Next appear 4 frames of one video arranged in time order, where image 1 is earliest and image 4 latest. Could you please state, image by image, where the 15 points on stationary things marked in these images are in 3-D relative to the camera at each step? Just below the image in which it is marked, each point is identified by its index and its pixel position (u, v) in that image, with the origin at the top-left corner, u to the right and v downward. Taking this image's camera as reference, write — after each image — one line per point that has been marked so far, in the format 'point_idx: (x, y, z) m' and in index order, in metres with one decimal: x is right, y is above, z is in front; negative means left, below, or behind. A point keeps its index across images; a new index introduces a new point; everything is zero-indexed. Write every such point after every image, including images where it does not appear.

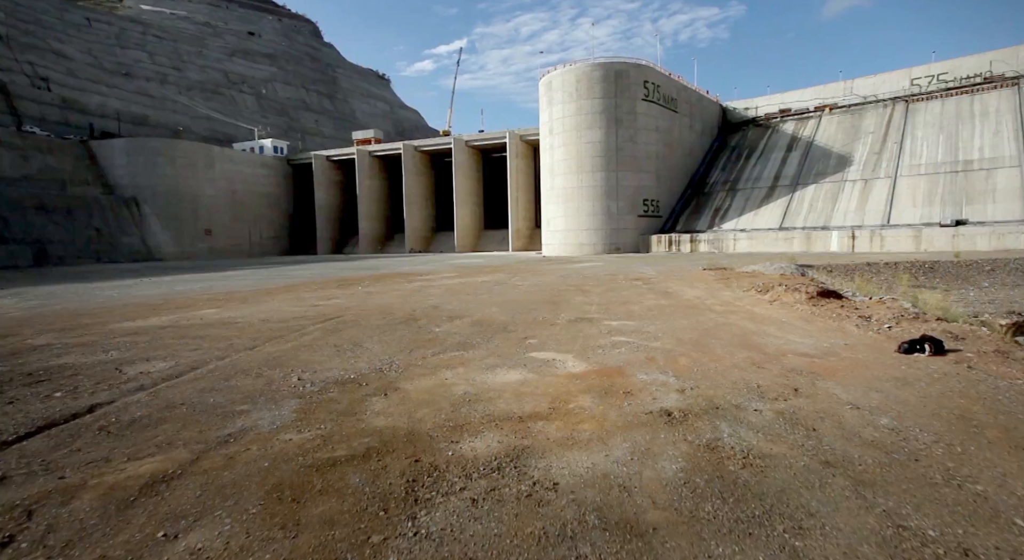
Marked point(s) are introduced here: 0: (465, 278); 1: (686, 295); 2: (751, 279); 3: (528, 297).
0: (-1.0, 0.0, +12.4) m
1: (+2.3, -0.2, +7.5) m
2: (+3.8, 0.0, +8.9) m
3: (+0.2, -0.2, +7.9) m
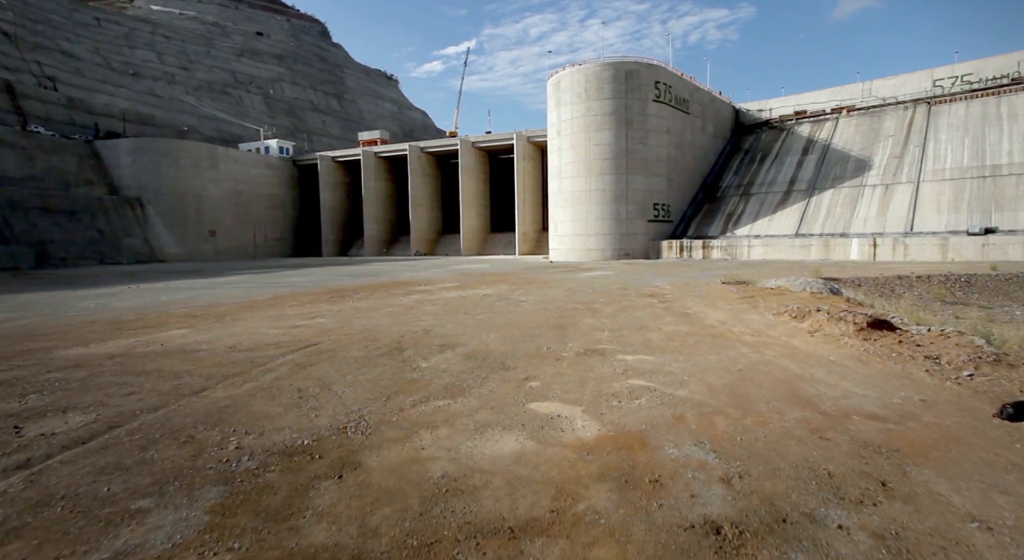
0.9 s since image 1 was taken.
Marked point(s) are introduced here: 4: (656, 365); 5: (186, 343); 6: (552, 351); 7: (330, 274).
0: (-1.0, -0.2, +11.6) m
1: (+2.4, -0.5, +6.6) m
2: (+3.8, -0.3, +8.0) m
3: (+0.2, -0.5, +7.1) m
4: (+1.2, -0.7, +4.7) m
5: (-3.5, -0.7, +5.9) m
6: (+0.4, -0.7, +5.3) m
7: (-6.5, +0.2, +19.8) m
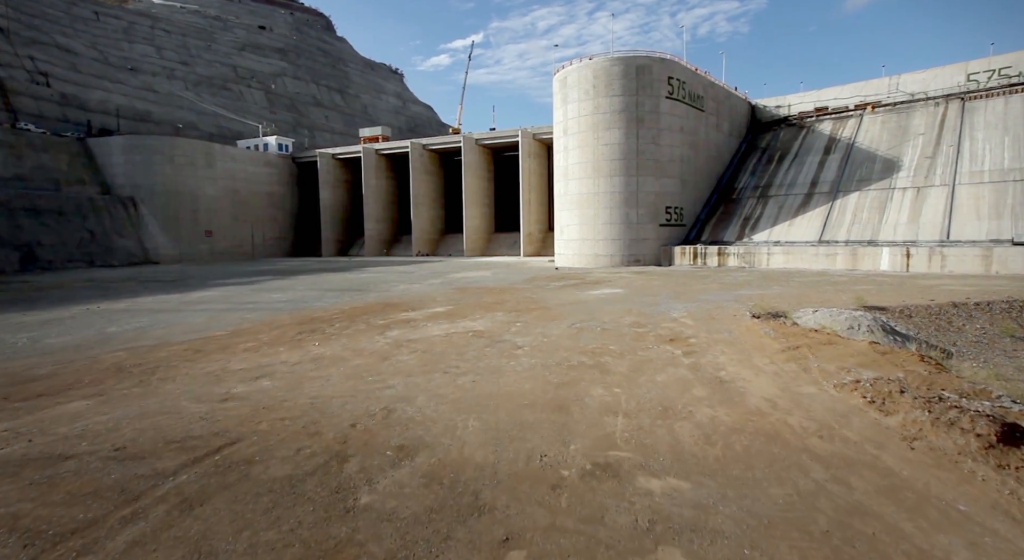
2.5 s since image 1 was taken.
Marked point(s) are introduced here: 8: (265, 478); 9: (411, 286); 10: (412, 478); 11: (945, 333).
0: (-1.0, -0.8, +10.2) m
1: (+2.2, -1.1, +5.1) m
2: (+3.7, -0.8, +6.5) m
3: (+0.1, -1.1, +5.6) m
4: (+1.1, -1.3, +3.2) m
5: (-3.6, -1.3, +4.5) m
6: (+0.2, -1.3, +3.8) m
7: (-6.4, -0.2, +18.3) m
8: (-1.7, -1.3, +3.7) m
9: (-3.4, -0.2, +18.4) m
10: (-0.7, -1.3, +3.7) m
11: (+6.9, -0.8, +8.9) m
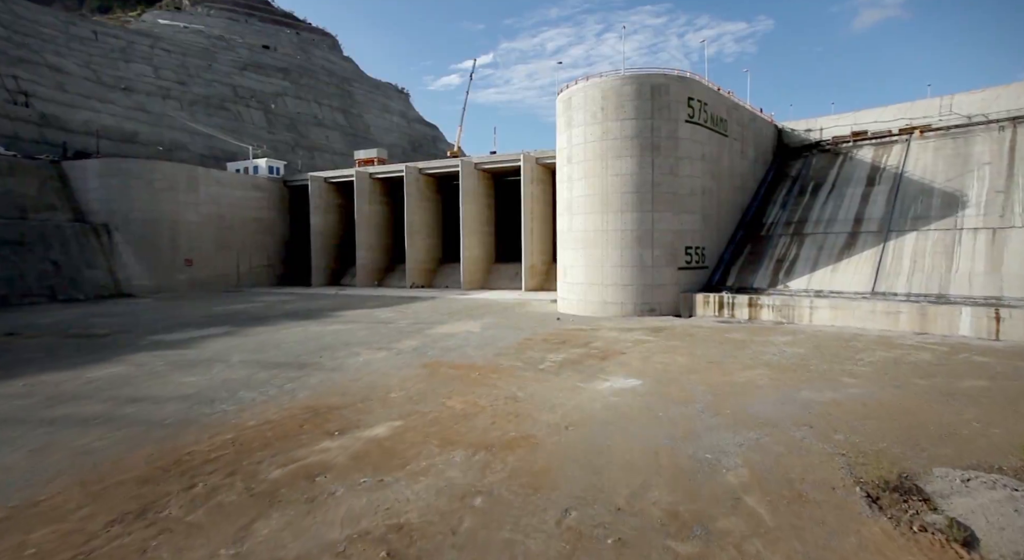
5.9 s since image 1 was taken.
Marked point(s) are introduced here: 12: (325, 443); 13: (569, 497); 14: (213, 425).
0: (-1.5, -2.4, +6.4) m
1: (+1.7, -2.5, +1.3) m
2: (+3.2, -2.3, +2.7) m
3: (-0.4, -2.5, +1.9) m
4: (+0.5, -2.7, -0.6) m
5: (-4.2, -2.7, +0.8) m
6: (-0.3, -2.7, 0.0) m
7: (-6.8, -2.1, +14.7) m
8: (-2.2, -2.7, 0.0) m
9: (-3.7, -2.0, +14.7) m
10: (-1.2, -2.7, 0.0) m
11: (+6.5, -2.4, +5.0) m
12: (-2.7, -2.3, +7.8) m
13: (+0.6, -2.3, +5.8) m
14: (-4.9, -2.3, +8.8) m
